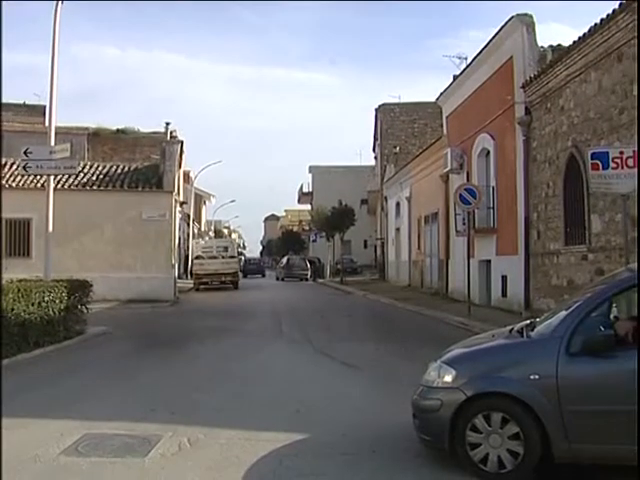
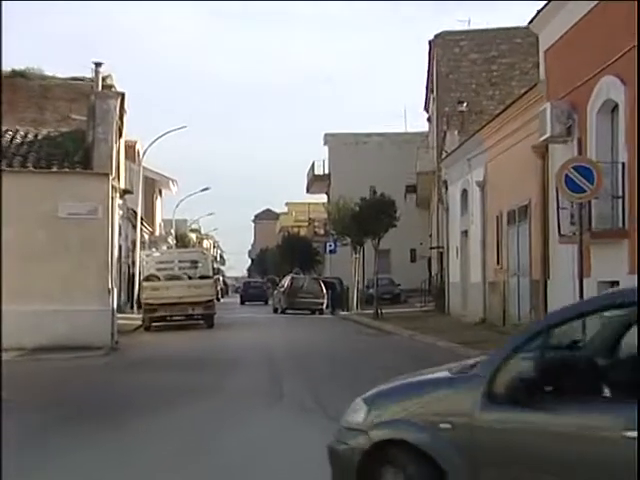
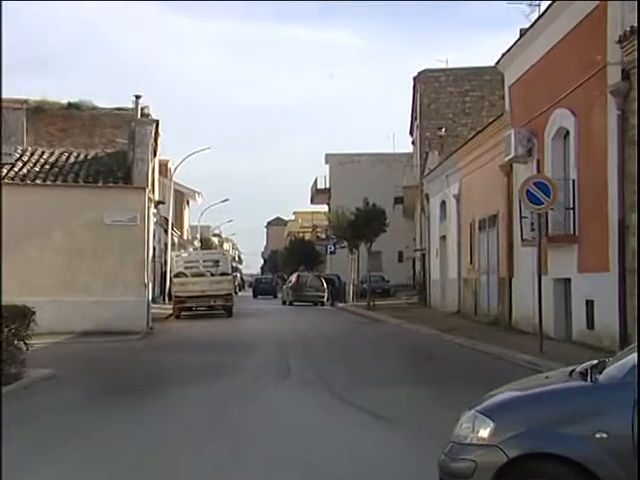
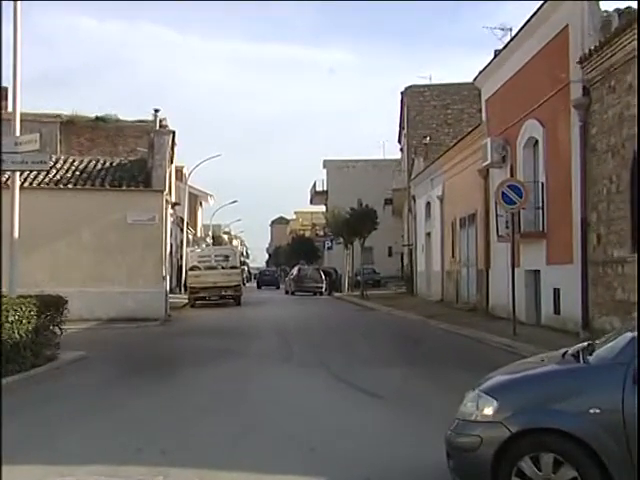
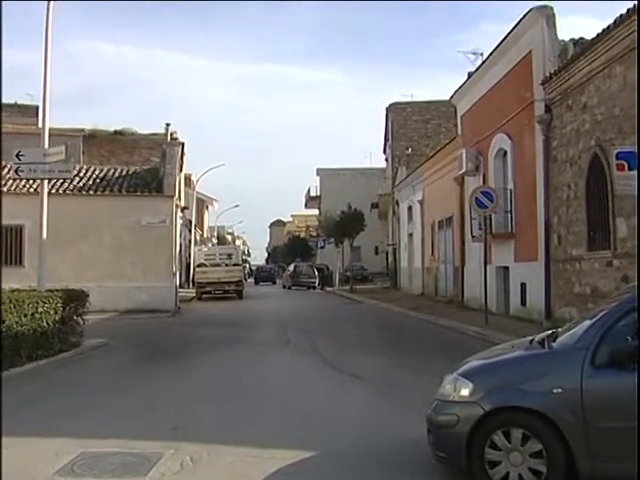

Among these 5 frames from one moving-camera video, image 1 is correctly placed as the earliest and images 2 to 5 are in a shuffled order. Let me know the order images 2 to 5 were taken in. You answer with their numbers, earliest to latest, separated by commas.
5, 4, 3, 2
